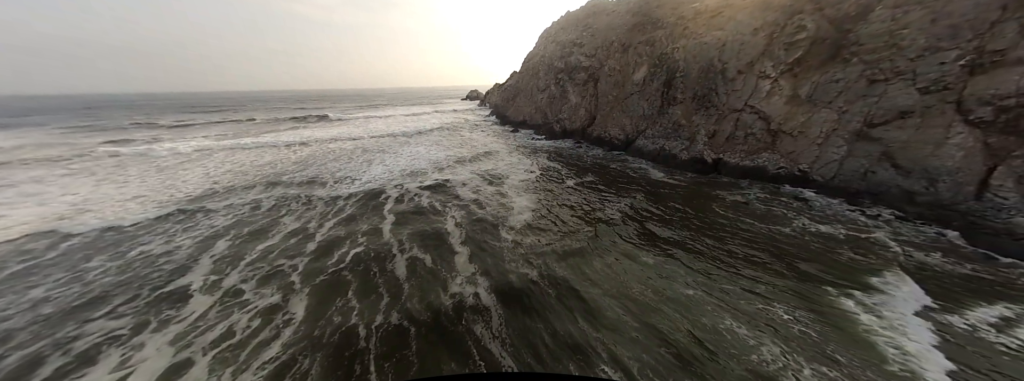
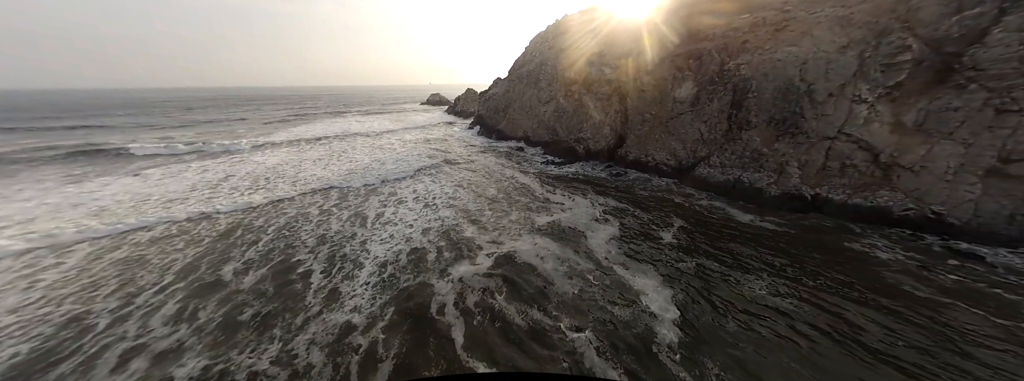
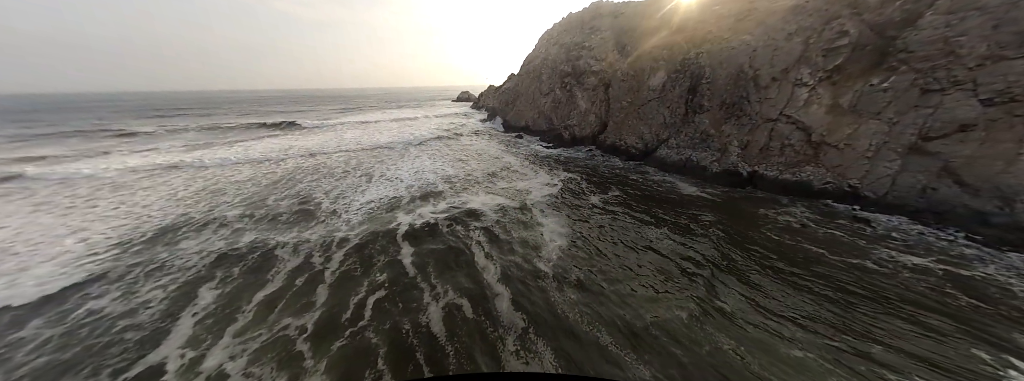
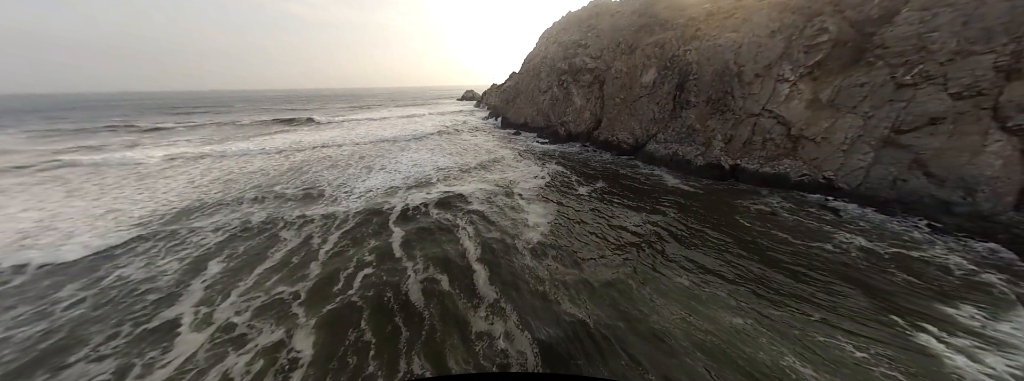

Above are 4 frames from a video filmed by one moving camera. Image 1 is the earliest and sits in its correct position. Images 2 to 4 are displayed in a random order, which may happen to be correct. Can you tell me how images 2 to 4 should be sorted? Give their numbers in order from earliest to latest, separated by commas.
4, 3, 2
